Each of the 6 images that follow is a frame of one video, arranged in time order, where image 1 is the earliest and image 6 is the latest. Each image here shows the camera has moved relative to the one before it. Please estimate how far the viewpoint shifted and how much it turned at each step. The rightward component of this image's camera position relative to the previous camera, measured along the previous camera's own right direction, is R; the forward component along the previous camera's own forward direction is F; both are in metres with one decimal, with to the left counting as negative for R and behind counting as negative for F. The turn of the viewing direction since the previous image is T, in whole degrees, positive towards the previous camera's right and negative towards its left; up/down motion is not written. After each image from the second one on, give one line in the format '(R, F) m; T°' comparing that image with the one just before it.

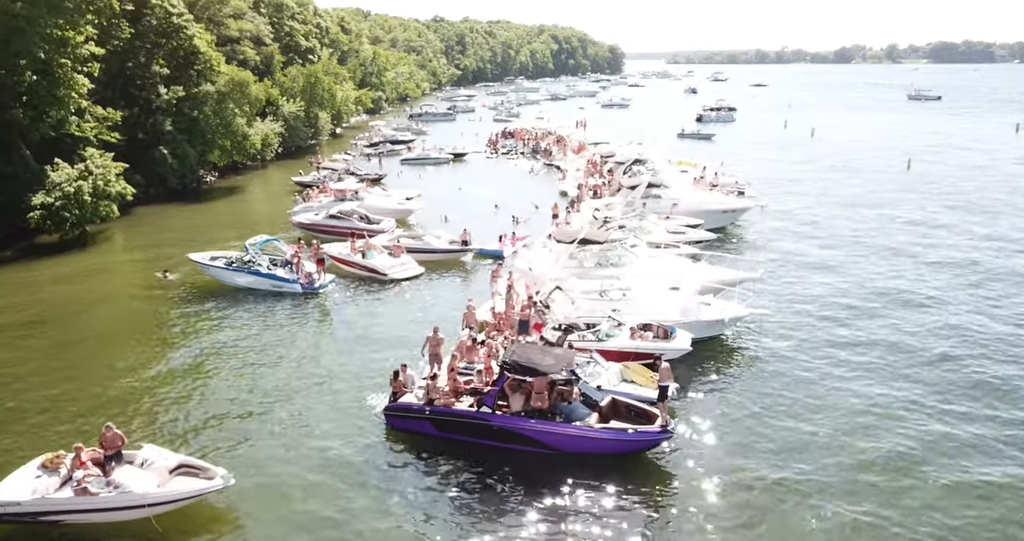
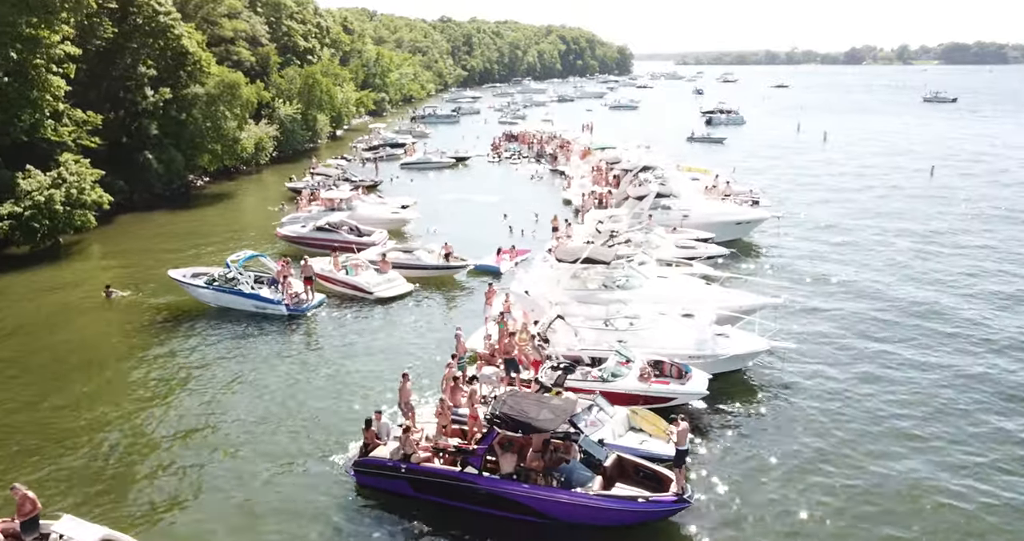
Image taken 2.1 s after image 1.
(+0.4, +2.9) m; -1°
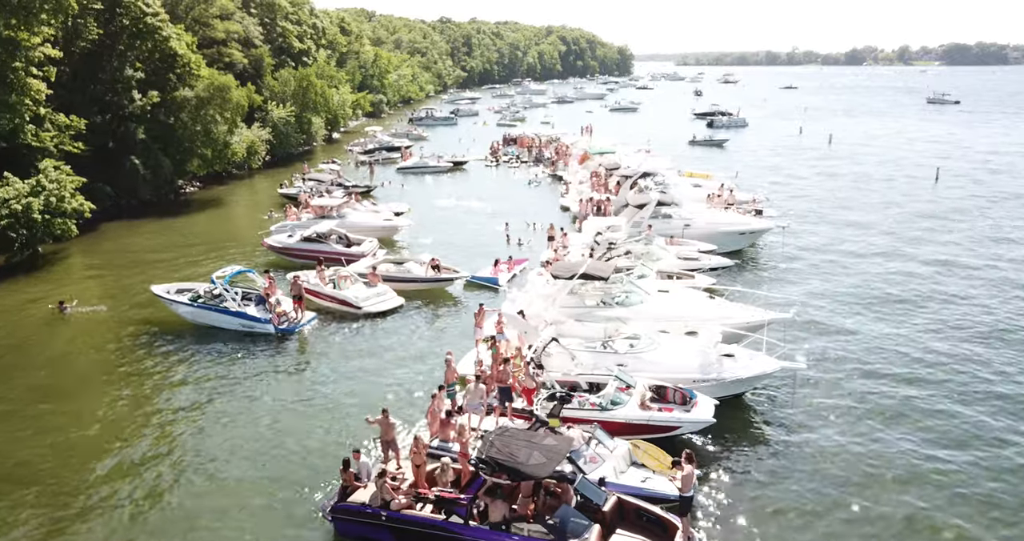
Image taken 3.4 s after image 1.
(+0.2, +1.6) m; 0°
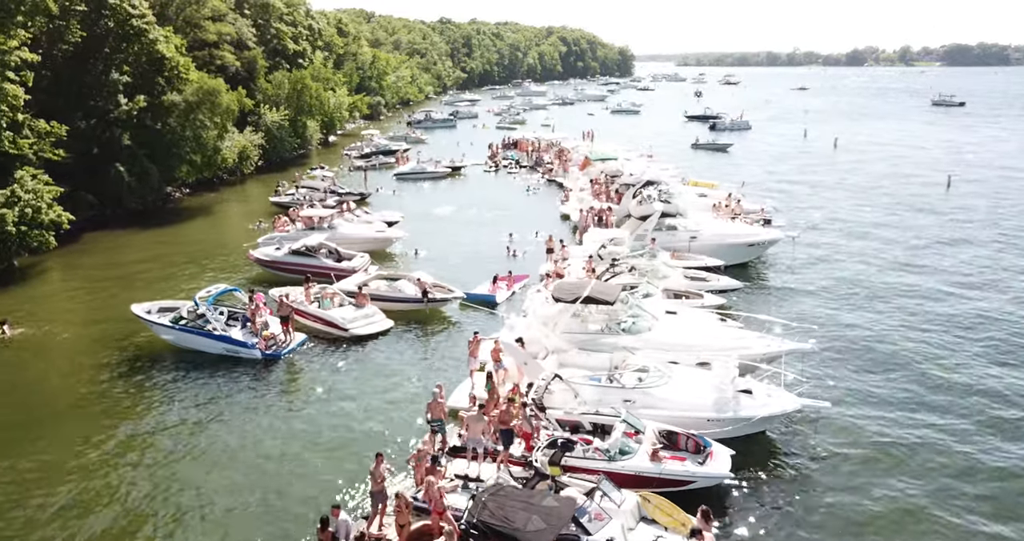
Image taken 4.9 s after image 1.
(+0.1, +1.9) m; 0°
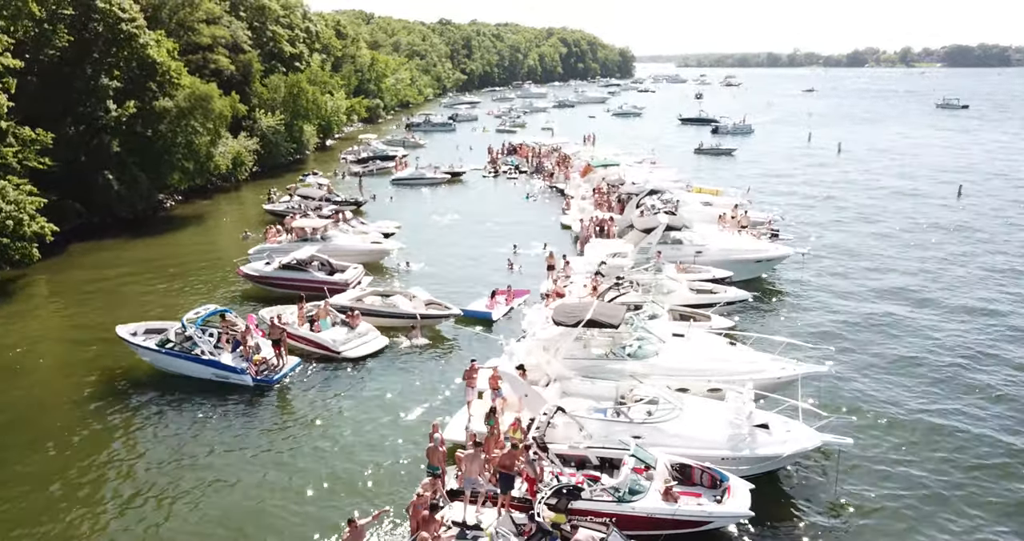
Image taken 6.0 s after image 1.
(0.0, +1.4) m; 0°
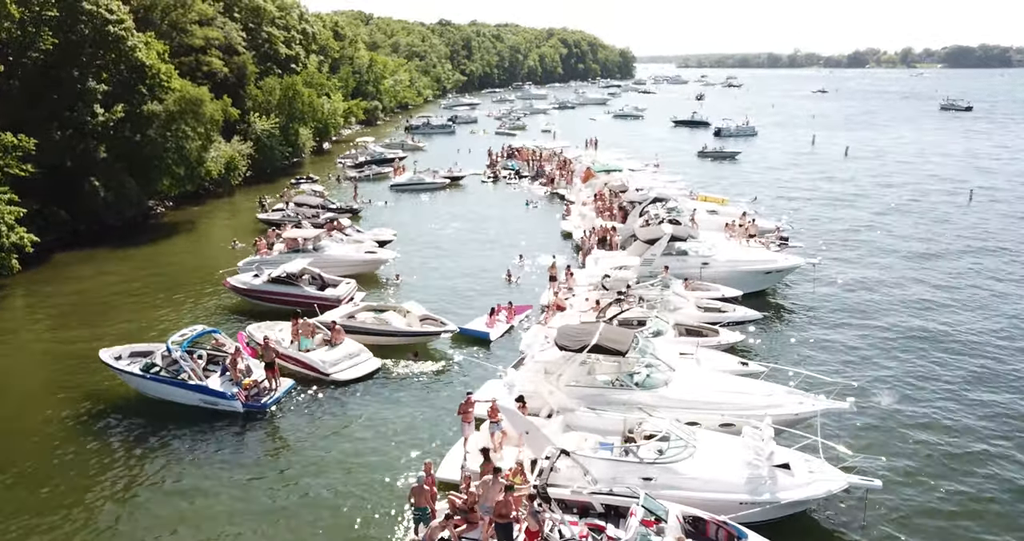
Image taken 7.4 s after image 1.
(0.0, +1.6) m; 0°
